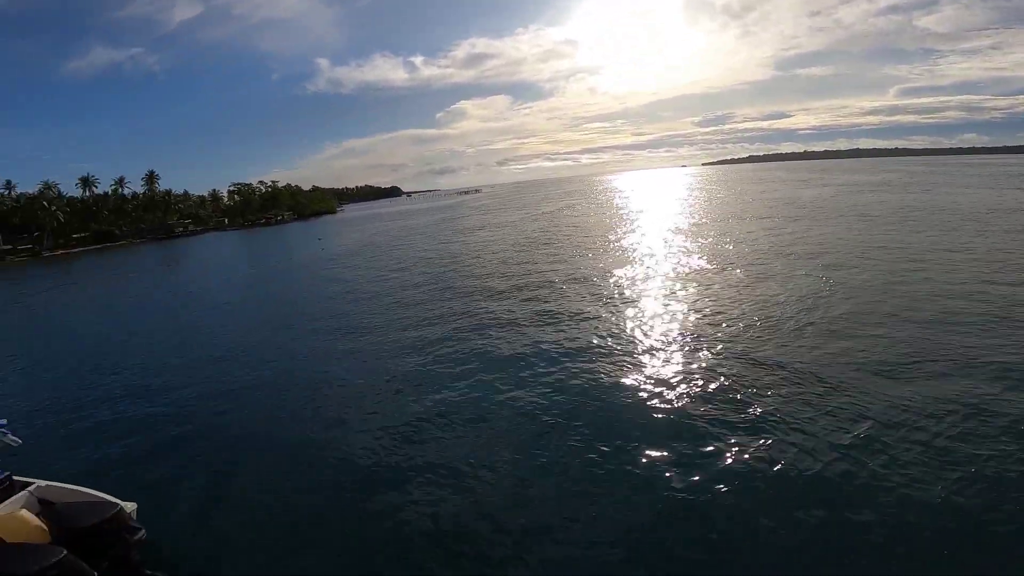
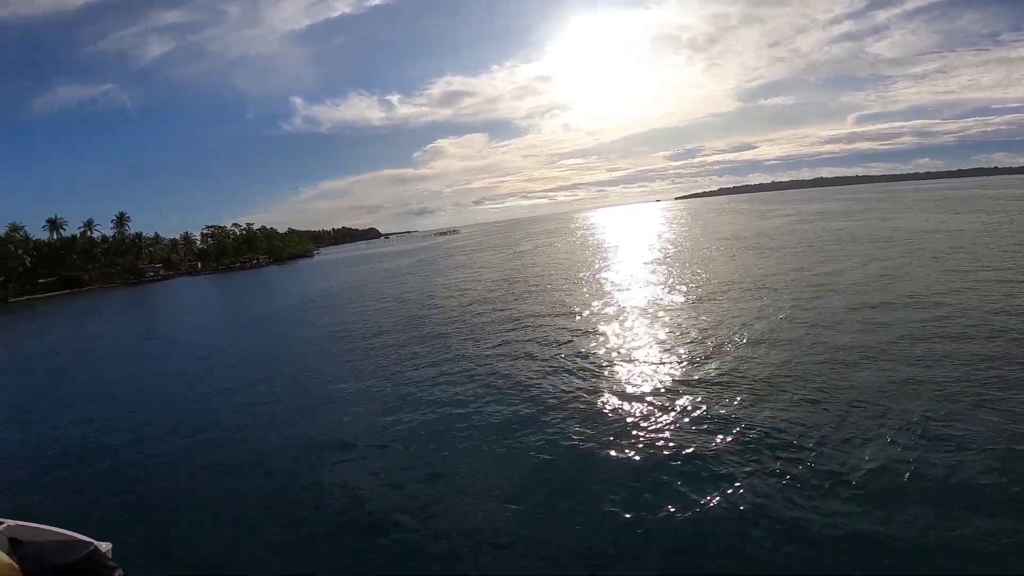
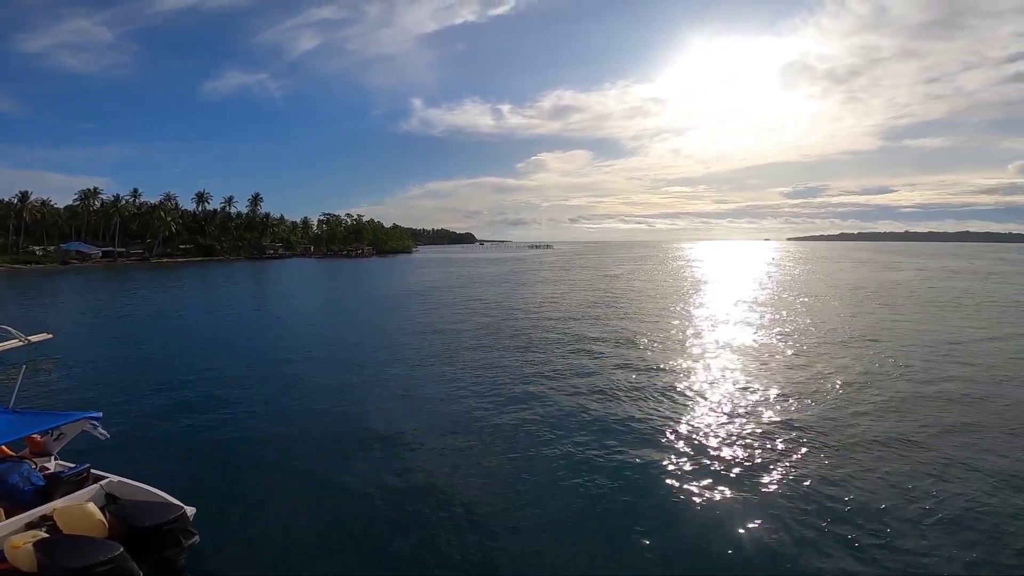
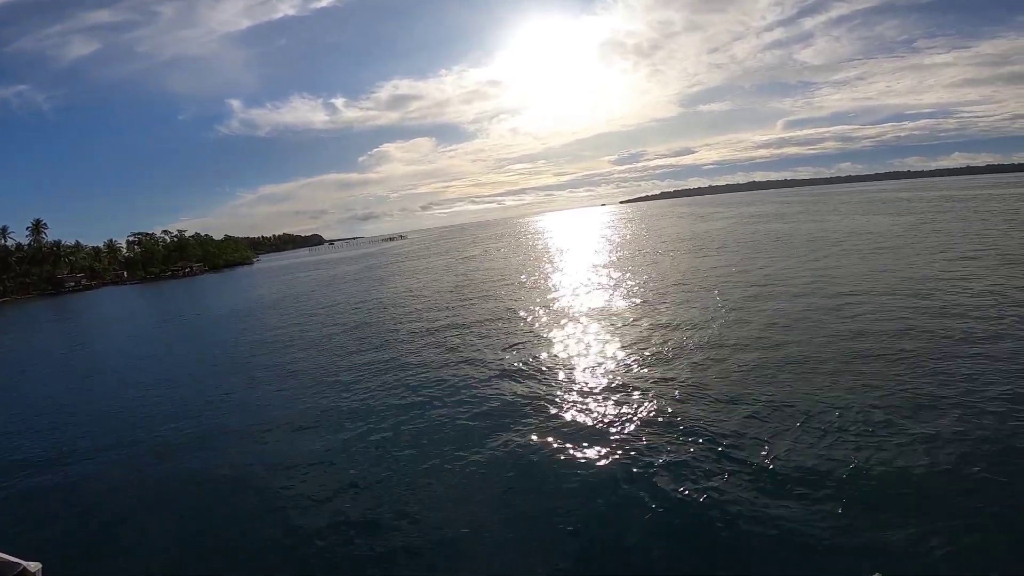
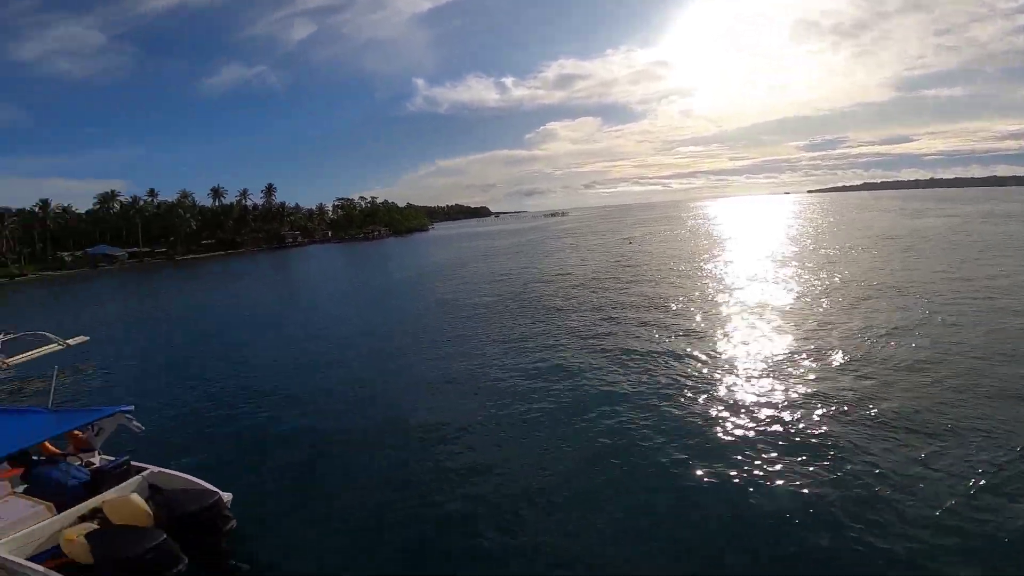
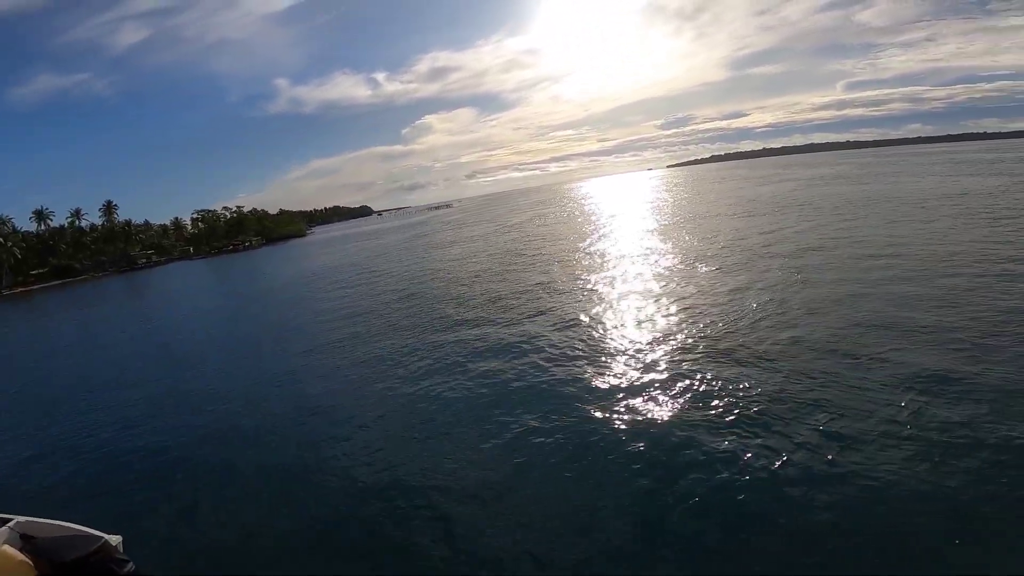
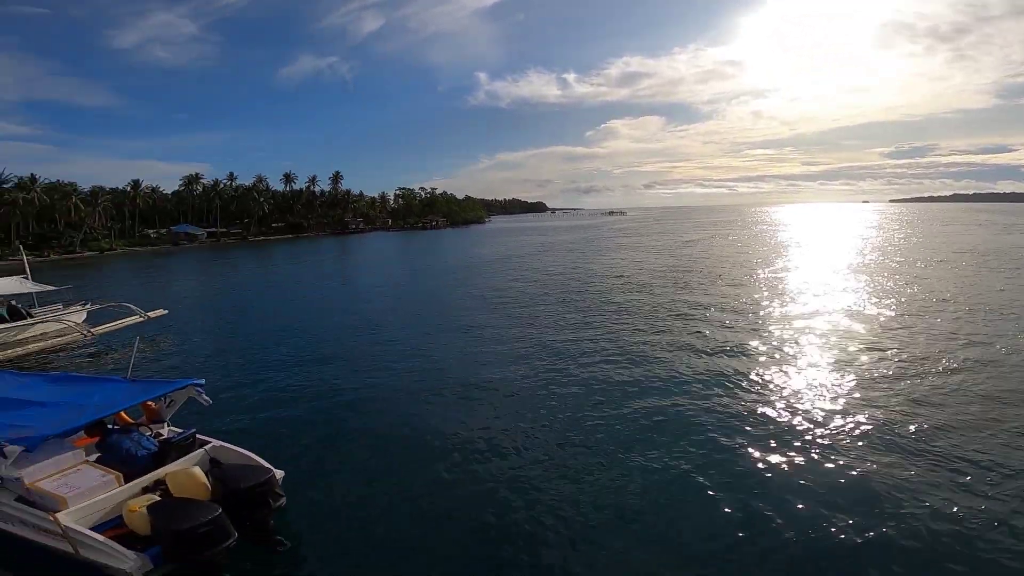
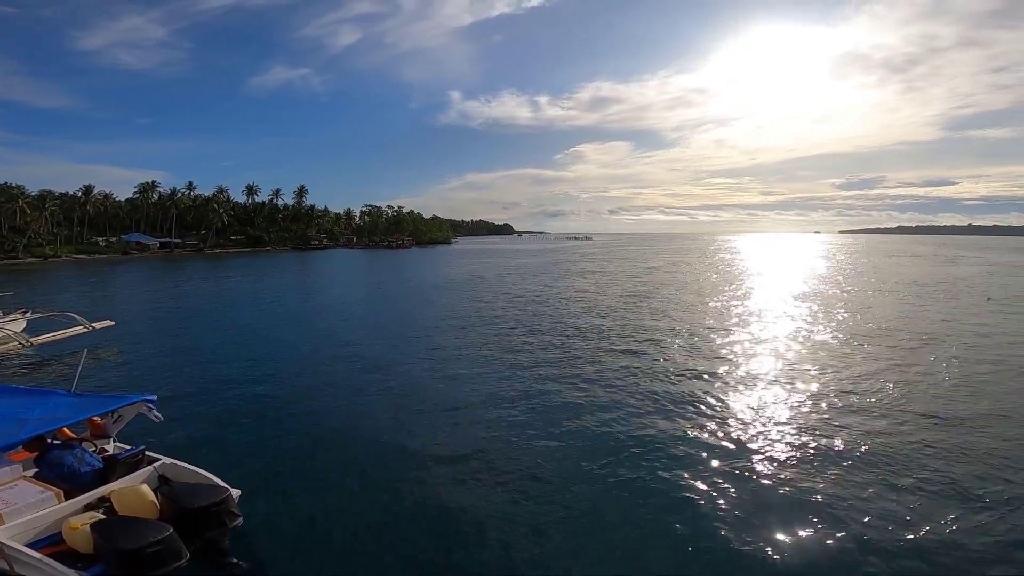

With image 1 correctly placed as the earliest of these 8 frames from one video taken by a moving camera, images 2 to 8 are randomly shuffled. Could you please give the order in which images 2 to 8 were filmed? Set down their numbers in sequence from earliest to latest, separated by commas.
6, 4, 2, 5, 7, 8, 3
